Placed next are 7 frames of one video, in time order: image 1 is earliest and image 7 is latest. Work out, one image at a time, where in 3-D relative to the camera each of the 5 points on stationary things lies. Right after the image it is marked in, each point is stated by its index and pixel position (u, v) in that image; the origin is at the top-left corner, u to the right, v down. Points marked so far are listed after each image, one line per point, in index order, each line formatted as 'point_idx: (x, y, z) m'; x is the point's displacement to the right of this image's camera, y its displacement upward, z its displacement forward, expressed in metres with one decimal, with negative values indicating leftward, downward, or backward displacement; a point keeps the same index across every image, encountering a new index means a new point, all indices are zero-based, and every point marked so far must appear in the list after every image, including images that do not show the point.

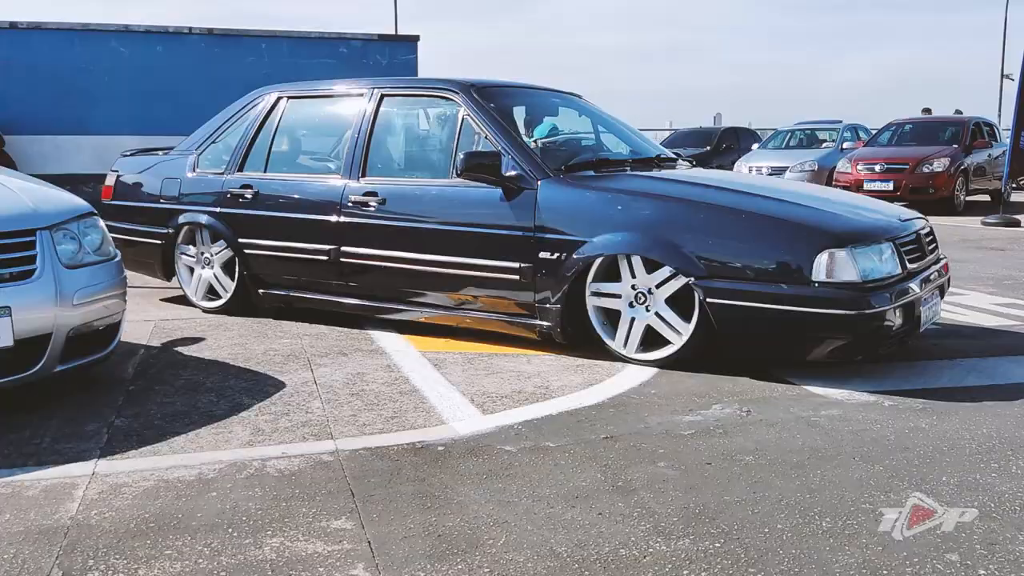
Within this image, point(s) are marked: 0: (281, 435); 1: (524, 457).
0: (-0.8, -0.5, +3.3) m
1: (0.0, -0.5, +3.0) m
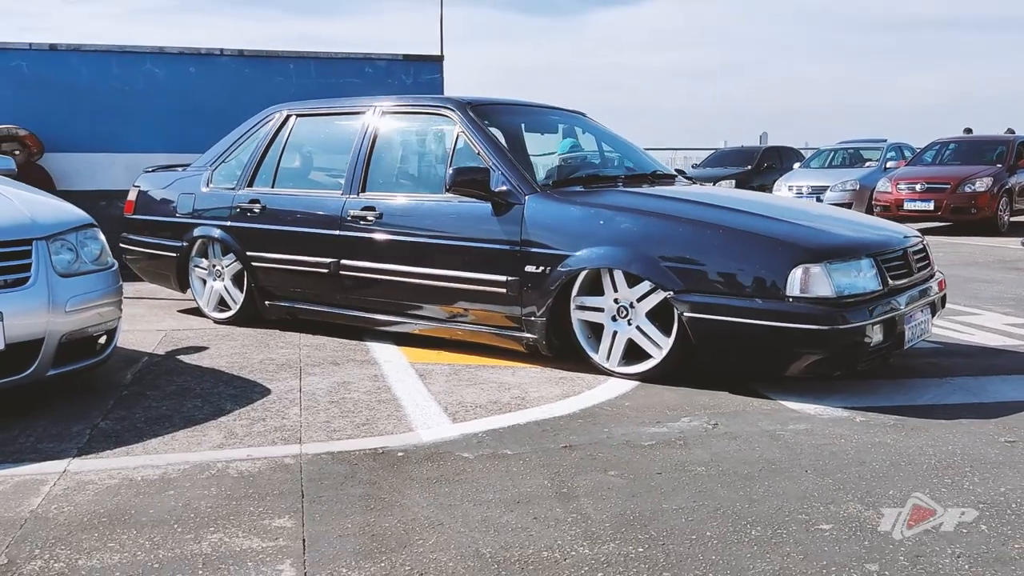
0: (-0.9, -0.5, +3.4) m
1: (-0.1, -0.6, +3.1) m
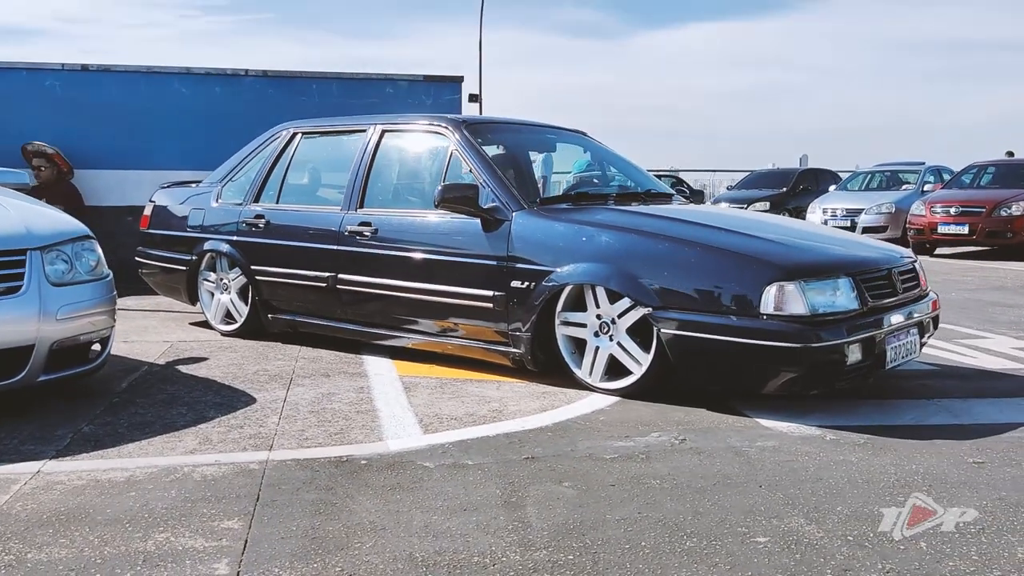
0: (-1.1, -0.6, +3.5) m
1: (-0.2, -0.6, +3.2) m
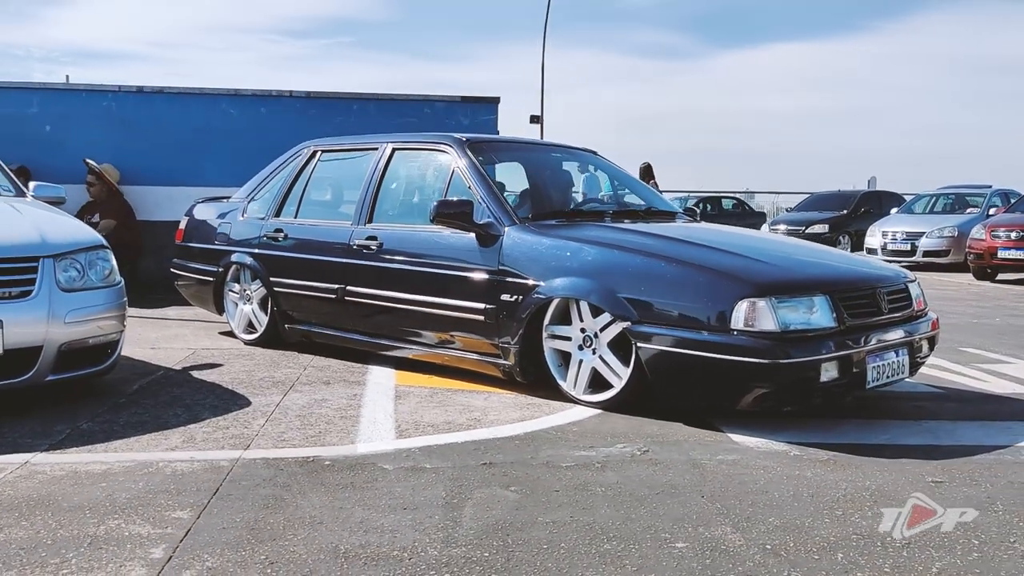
0: (-1.2, -0.6, +3.7) m
1: (-0.4, -0.6, +3.3) m
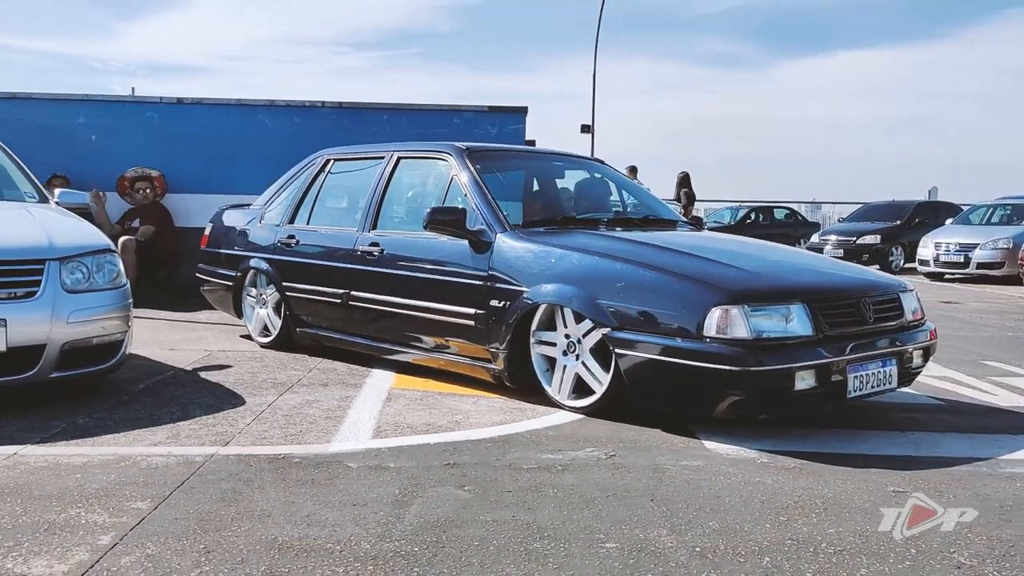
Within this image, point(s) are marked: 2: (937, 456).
0: (-1.3, -0.6, +3.8) m
1: (-0.6, -0.7, +3.4) m
2: (+1.7, -0.7, +3.9) m
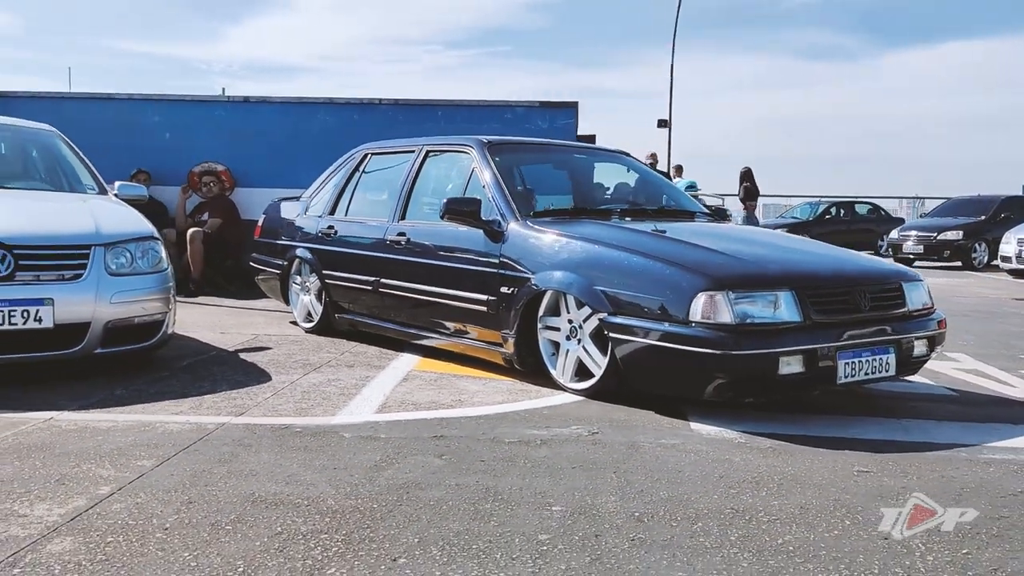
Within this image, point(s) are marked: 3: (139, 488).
0: (-1.4, -0.5, +4.2) m
1: (-0.6, -0.6, +3.7) m
2: (+1.7, -0.6, +3.9) m
3: (-1.2, -0.6, +3.0) m
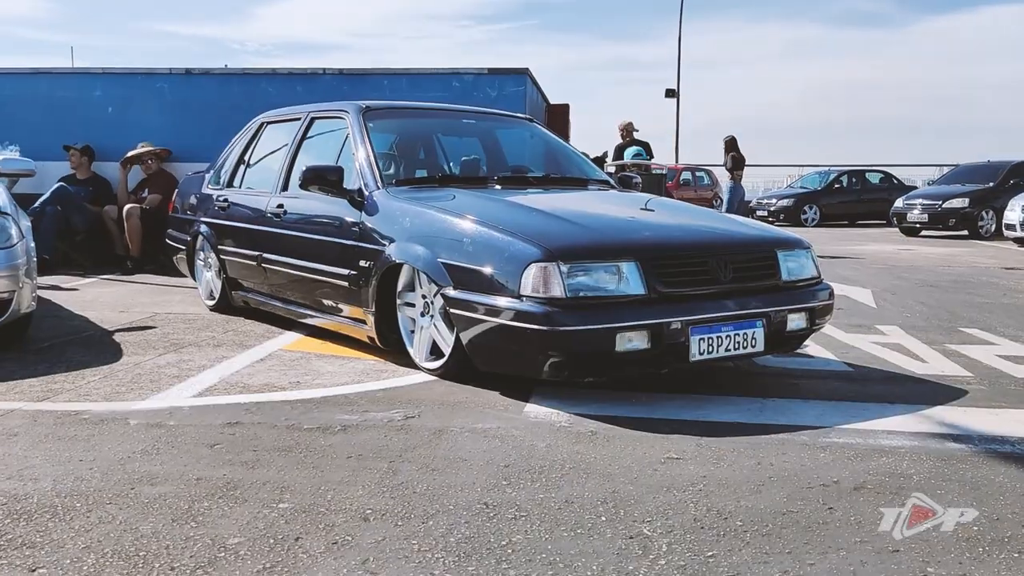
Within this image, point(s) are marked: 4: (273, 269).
0: (-2.1, -0.4, +3.9) m
1: (-1.4, -0.5, +3.4) m
2: (+1.0, -0.5, +3.6) m
3: (-1.9, -0.6, +2.7) m
4: (-1.4, +0.1, +5.7) m
